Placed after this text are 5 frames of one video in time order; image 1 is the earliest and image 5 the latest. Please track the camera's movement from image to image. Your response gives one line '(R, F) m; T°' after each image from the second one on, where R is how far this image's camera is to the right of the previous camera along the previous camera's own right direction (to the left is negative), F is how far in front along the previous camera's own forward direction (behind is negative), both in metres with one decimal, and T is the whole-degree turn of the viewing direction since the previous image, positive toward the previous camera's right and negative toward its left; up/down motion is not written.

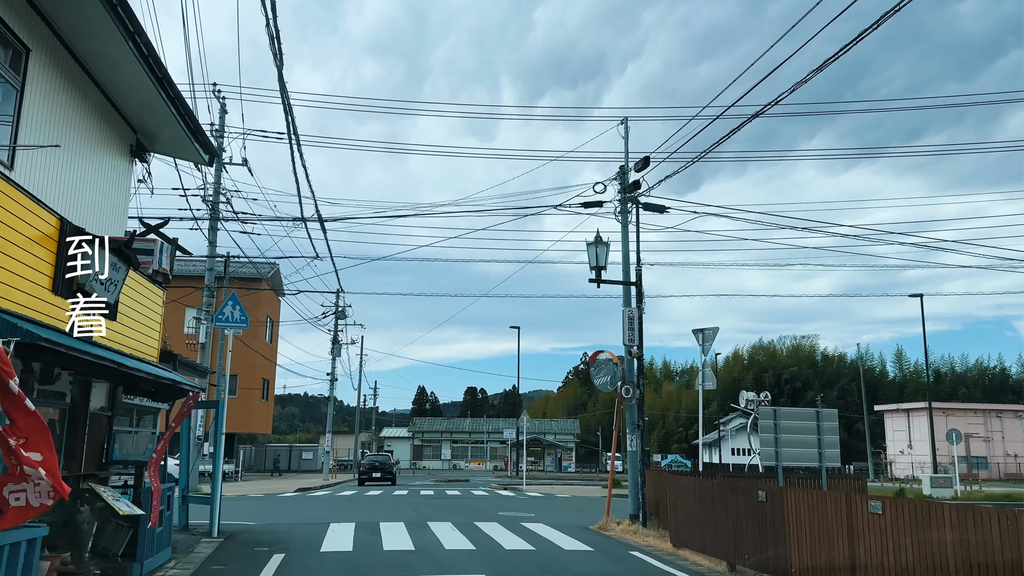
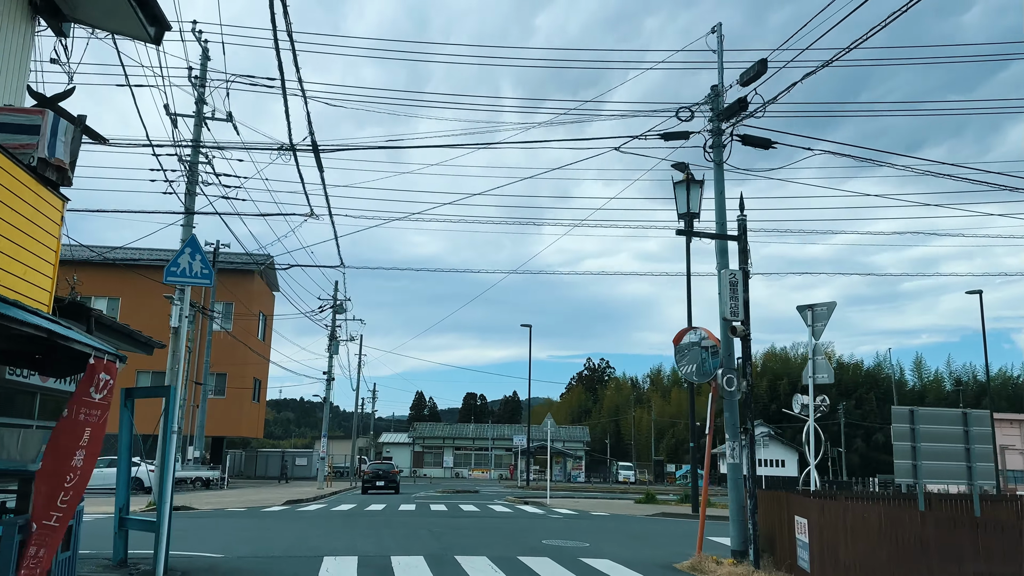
(-0.8, +3.2) m; 0°
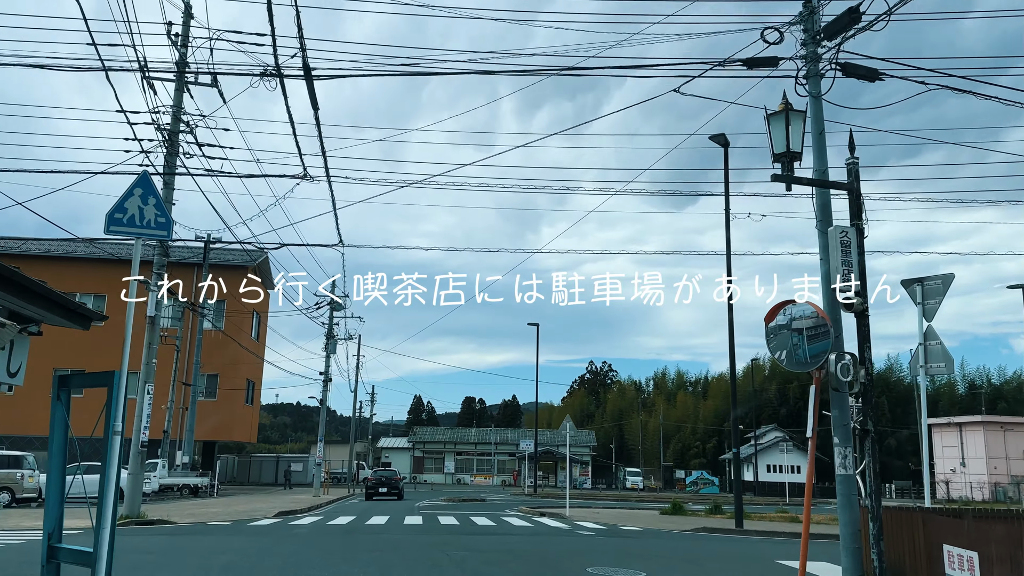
(-0.5, +2.0) m; 0°
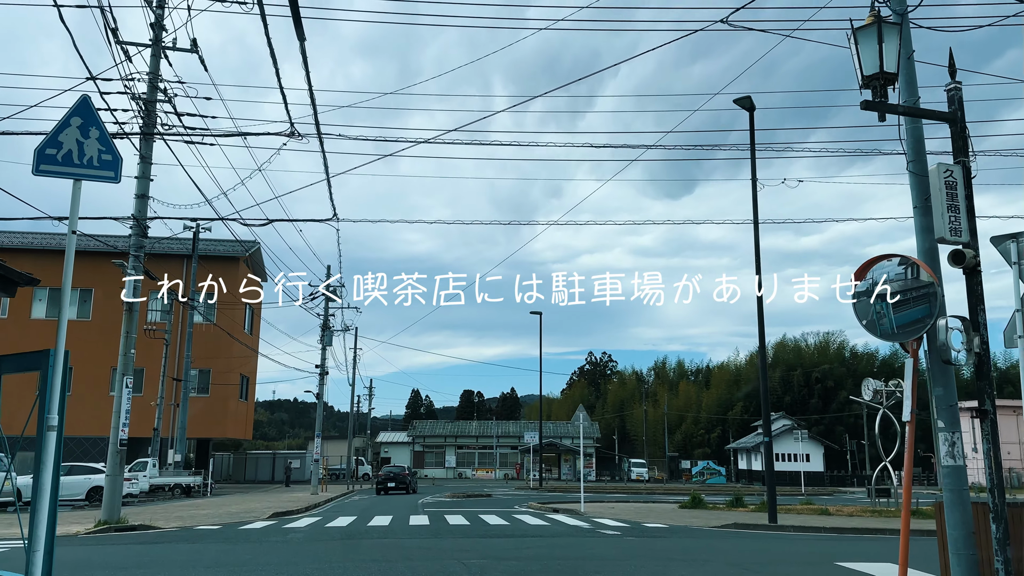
(-0.3, +1.3) m; 0°
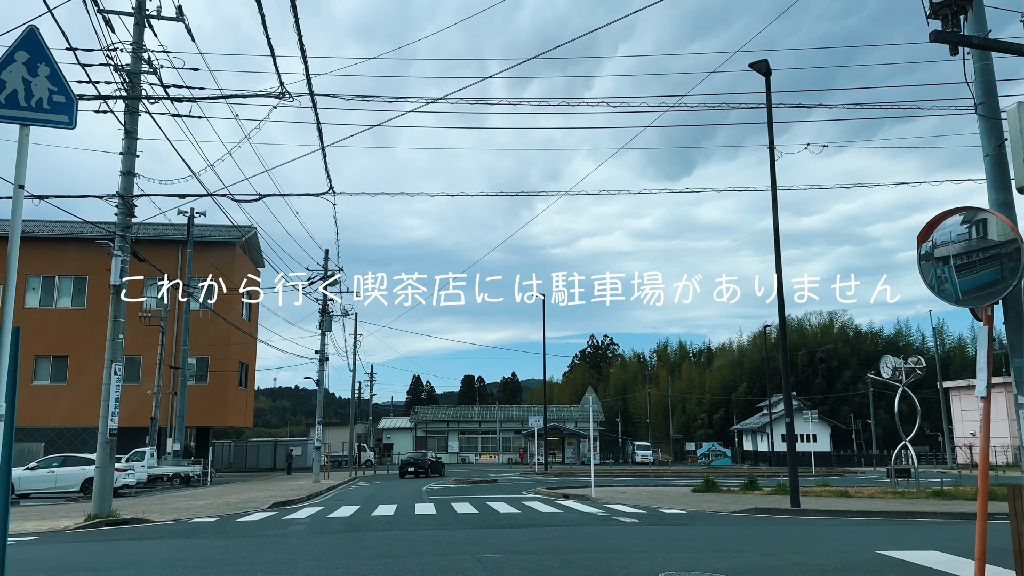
(-0.2, +0.7) m; 0°
